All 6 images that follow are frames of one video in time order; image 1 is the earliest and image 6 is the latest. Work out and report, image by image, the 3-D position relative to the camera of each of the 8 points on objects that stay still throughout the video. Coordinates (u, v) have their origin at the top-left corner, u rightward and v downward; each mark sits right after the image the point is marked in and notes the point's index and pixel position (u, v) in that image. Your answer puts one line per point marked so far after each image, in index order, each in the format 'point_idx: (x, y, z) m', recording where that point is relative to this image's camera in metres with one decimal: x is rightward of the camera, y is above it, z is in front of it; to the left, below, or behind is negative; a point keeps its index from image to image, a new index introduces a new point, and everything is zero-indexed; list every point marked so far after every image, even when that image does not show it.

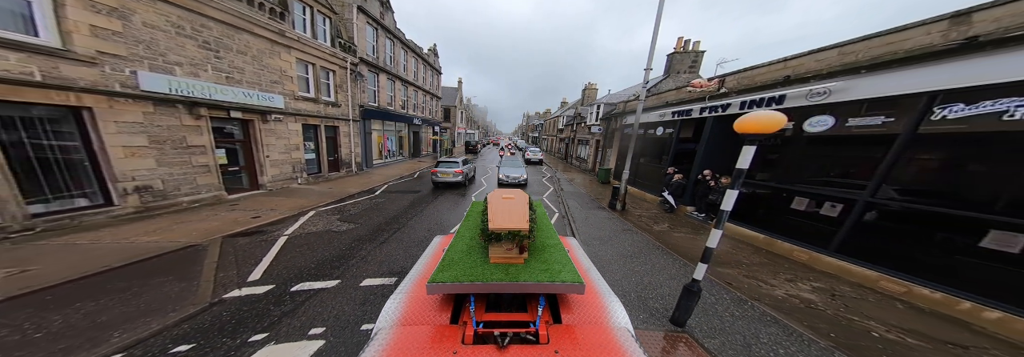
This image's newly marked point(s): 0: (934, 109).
0: (+7.3, +1.4, +3.6) m
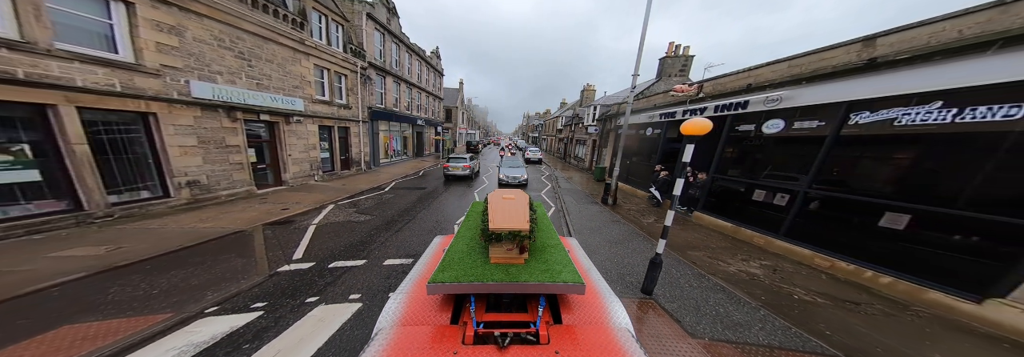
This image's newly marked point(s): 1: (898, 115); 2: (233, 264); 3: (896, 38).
0: (+7.3, +1.5, +4.5) m
1: (+7.2, +1.3, +3.9) m
2: (-6.4, -2.0, +4.7) m
3: (+7.6, +3.0, +4.1) m
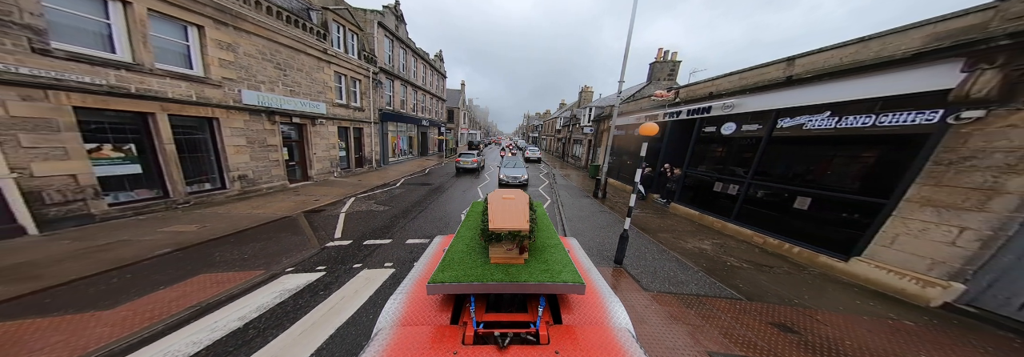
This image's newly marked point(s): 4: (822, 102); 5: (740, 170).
0: (+7.4, +1.6, +5.7) m
1: (+7.3, +1.4, +5.1) m
2: (-6.4, -1.8, +5.9) m
3: (+7.6, +3.1, +5.3) m
4: (+7.3, +1.8, +4.8) m
5: (+7.3, +0.3, +6.7) m
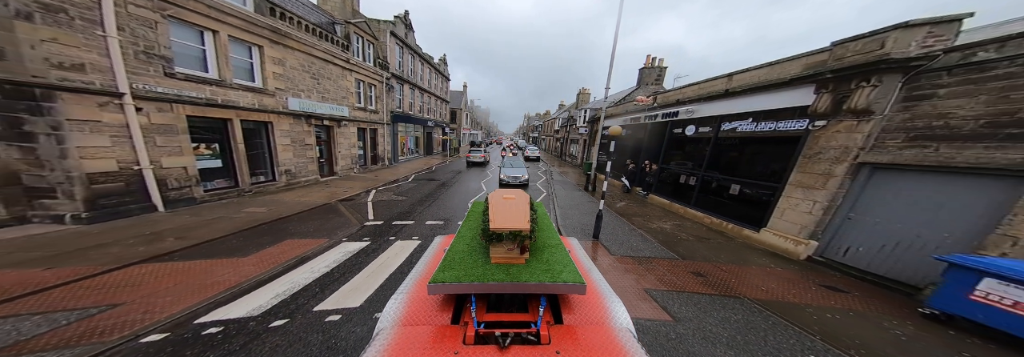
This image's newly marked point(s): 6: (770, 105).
0: (+7.3, +1.9, +7.2) m
1: (+7.2, +1.7, +6.6) m
2: (-6.4, -1.5, +7.5) m
3: (+7.6, +3.3, +6.8) m
4: (+7.3, +2.1, +6.3) m
5: (+7.3, +0.5, +8.2) m
6: (+7.2, +2.1, +5.7) m
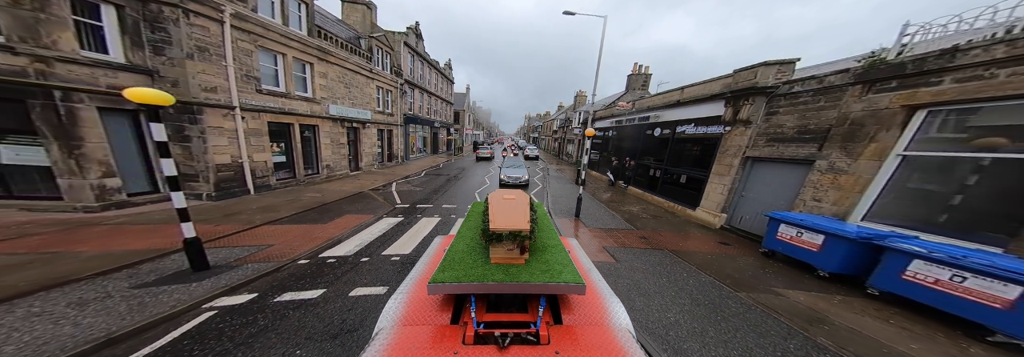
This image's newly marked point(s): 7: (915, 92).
0: (+7.4, +2.2, +9.2) m
1: (+7.3, +2.1, +8.6) m
2: (-6.4, -1.1, +9.5) m
3: (+7.6, +3.7, +8.8) m
4: (+7.3, +2.5, +8.3) m
5: (+7.3, +0.9, +10.2) m
6: (+7.2, +2.4, +7.7) m
7: (+7.3, +1.6, +3.8) m
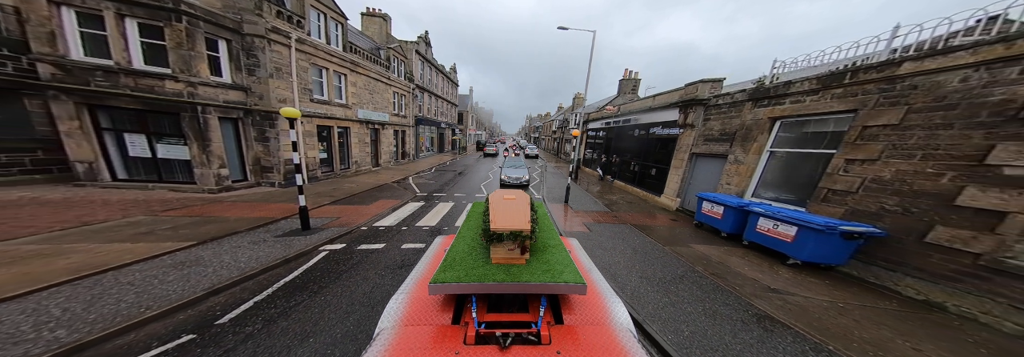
0: (+7.4, +2.6, +11.1) m
1: (+7.3, +2.4, +10.5) m
2: (-6.3, -0.8, +11.6) m
3: (+7.7, +4.1, +10.7) m
4: (+7.3, +2.8, +10.2) m
5: (+7.3, +1.3, +12.1) m
6: (+7.3, +2.8, +9.6) m
7: (+7.3, +1.9, +5.7) m
